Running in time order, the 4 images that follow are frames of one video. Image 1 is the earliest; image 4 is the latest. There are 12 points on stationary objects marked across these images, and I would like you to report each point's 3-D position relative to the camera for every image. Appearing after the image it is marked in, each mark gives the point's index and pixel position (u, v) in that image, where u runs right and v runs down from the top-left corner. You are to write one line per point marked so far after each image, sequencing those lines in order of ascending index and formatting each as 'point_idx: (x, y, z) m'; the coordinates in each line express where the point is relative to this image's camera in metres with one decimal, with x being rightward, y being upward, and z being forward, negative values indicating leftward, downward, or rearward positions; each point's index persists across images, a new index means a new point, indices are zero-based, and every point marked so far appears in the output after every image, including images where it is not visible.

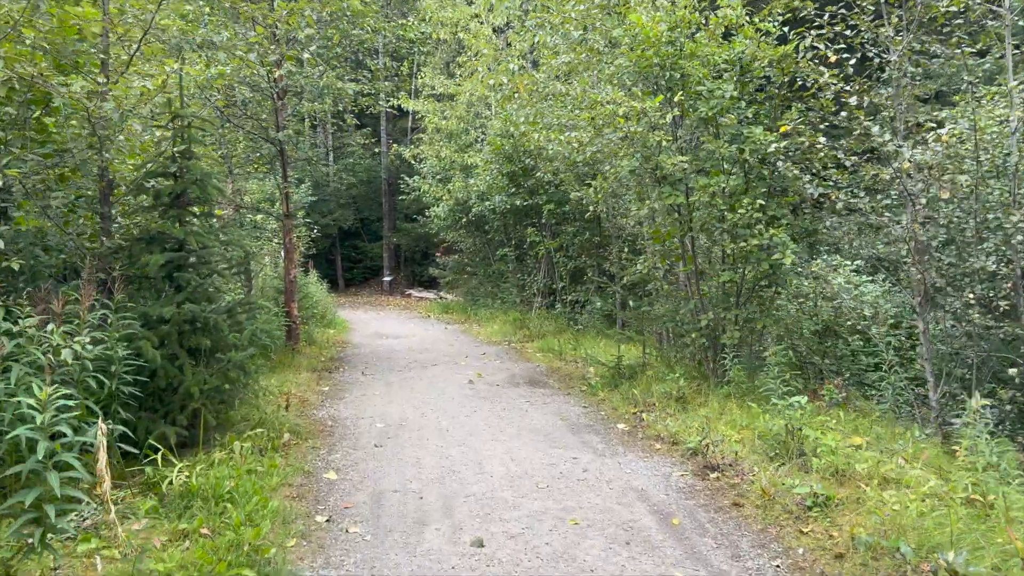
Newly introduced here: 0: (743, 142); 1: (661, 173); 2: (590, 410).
0: (+2.0, +1.3, +6.7) m
1: (+1.4, +1.1, +6.9) m
2: (+0.7, -1.1, +7.0) m
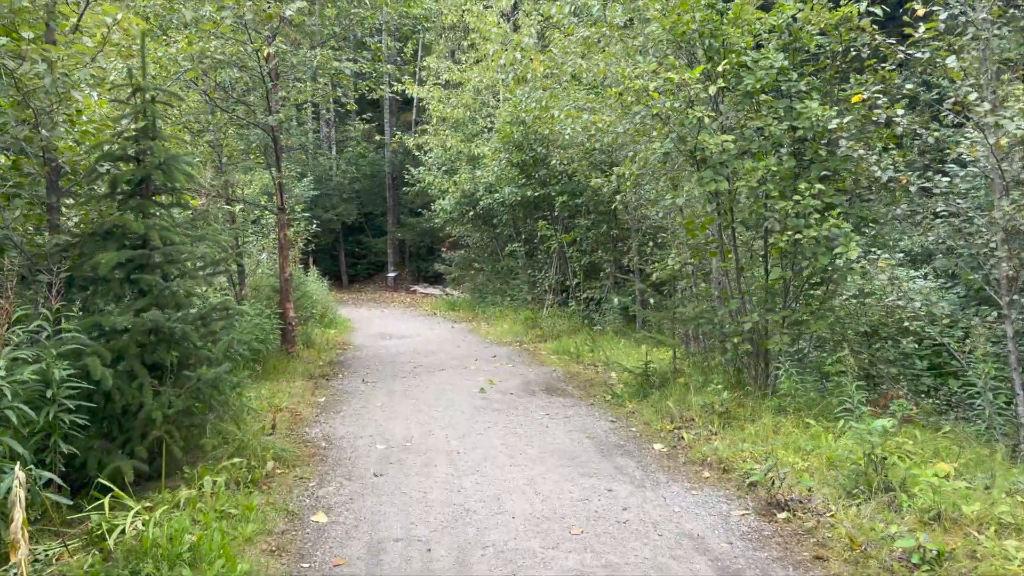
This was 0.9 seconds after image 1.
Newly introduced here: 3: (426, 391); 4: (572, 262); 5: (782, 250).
0: (+2.2, +1.3, +5.8) m
1: (+1.5, +1.1, +6.1) m
2: (+0.9, -1.1, +6.1) m
3: (-0.9, -1.1, +7.8) m
4: (+1.1, +0.5, +13.5) m
5: (+2.2, +0.3, +6.2) m
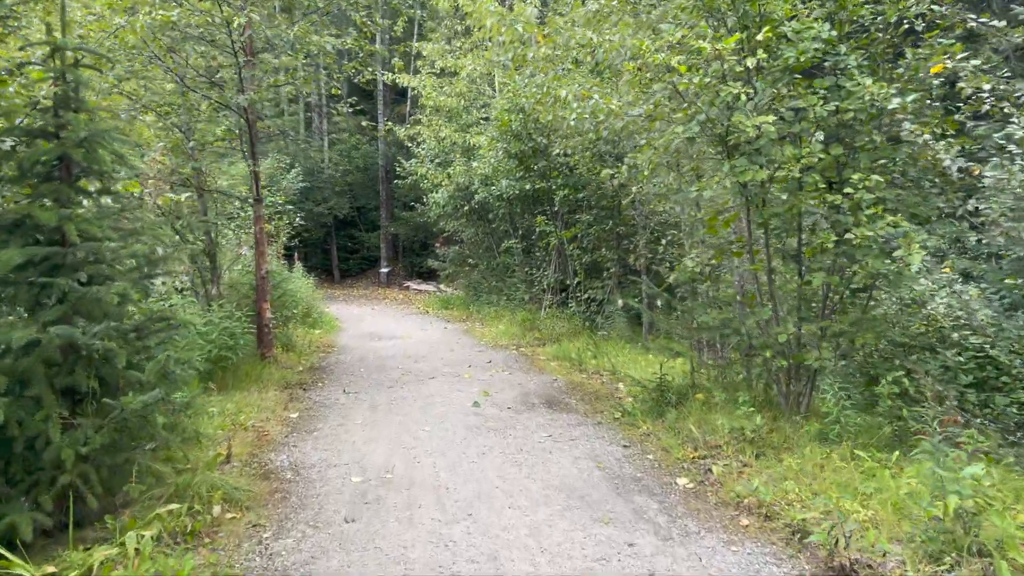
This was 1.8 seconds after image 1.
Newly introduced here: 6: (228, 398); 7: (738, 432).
0: (+2.2, +1.3, +5.0) m
1: (+1.5, +1.0, +5.2) m
2: (+0.9, -1.2, +5.3) m
3: (-0.9, -1.1, +7.0) m
4: (+1.0, +0.5, +12.7) m
5: (+2.2, +0.3, +5.4) m
6: (-2.6, -1.0, +6.8) m
7: (+1.6, -1.0, +5.2) m
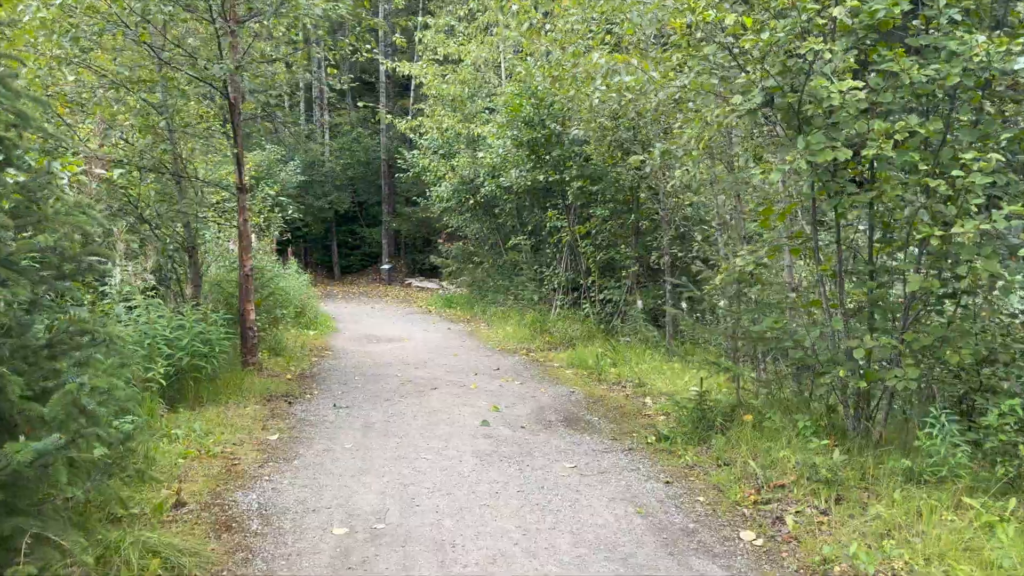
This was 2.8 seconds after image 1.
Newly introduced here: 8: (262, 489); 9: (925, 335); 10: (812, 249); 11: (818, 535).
0: (+2.3, +1.2, +4.0) m
1: (+1.7, +1.0, +4.3) m
2: (+1.0, -1.2, +4.4) m
3: (-0.8, -1.1, +6.1) m
4: (+1.2, +0.5, +11.8) m
5: (+2.4, +0.2, +4.5) m
6: (-2.5, -1.0, +5.9) m
7: (+1.7, -1.0, +4.3) m
8: (-1.5, -1.2, +4.4) m
9: (+2.5, -0.3, +4.5) m
10: (+2.0, +0.3, +4.9) m
11: (+1.5, -1.2, +3.7) m
